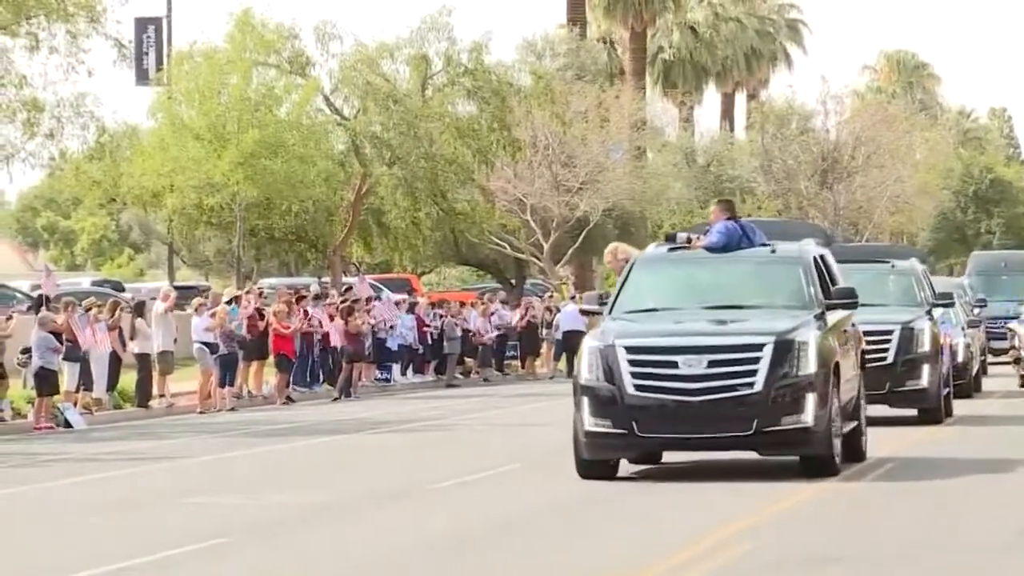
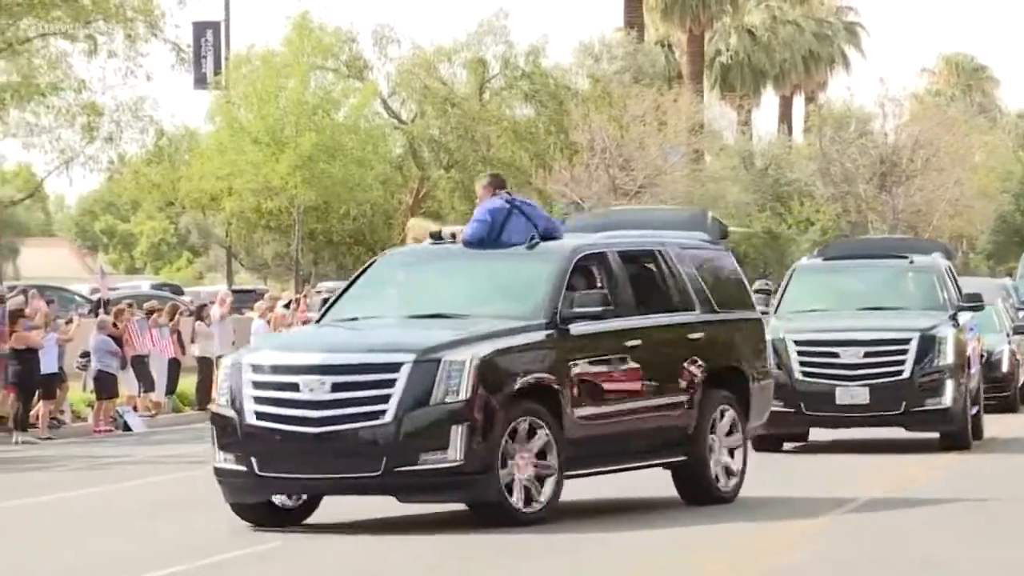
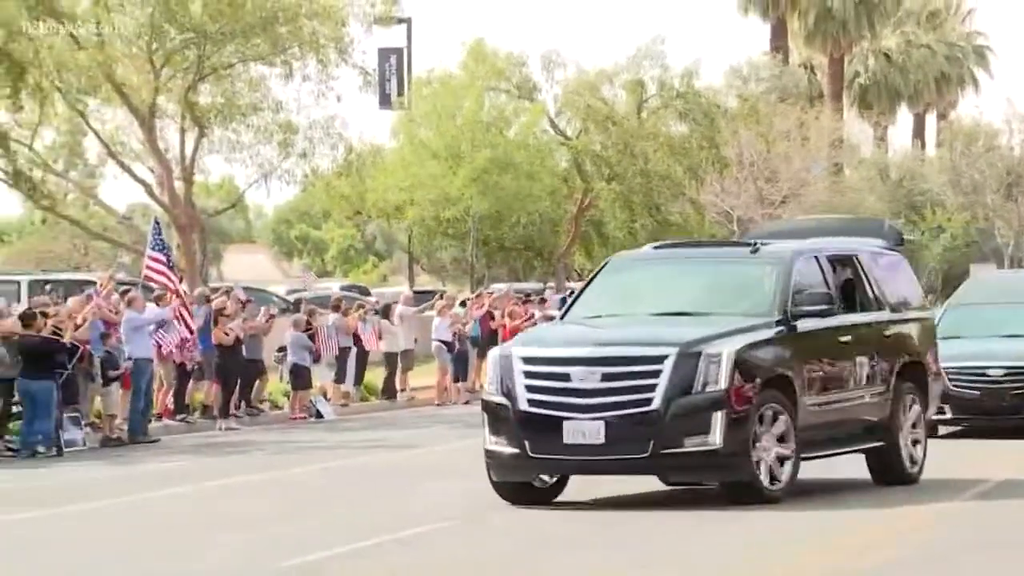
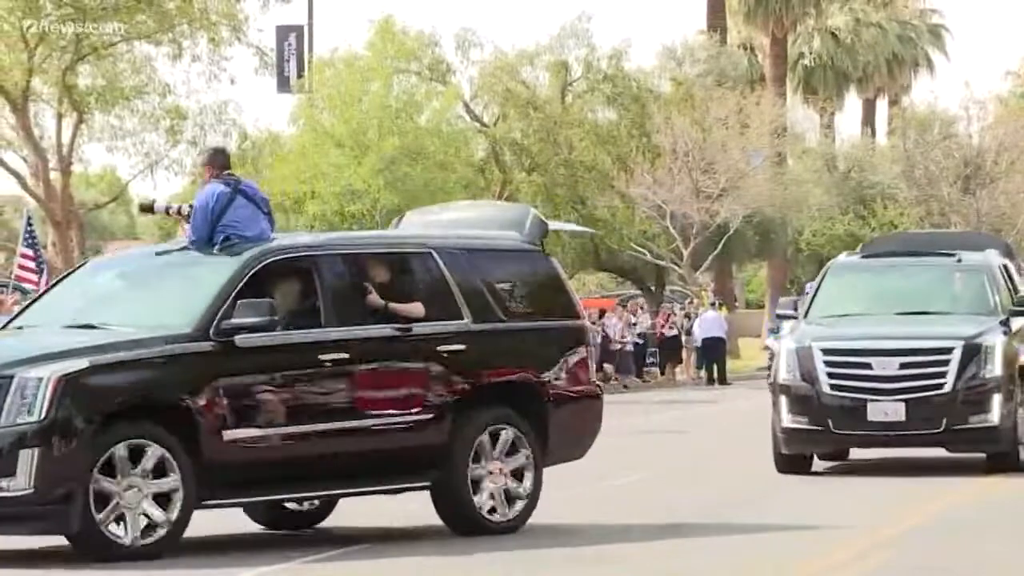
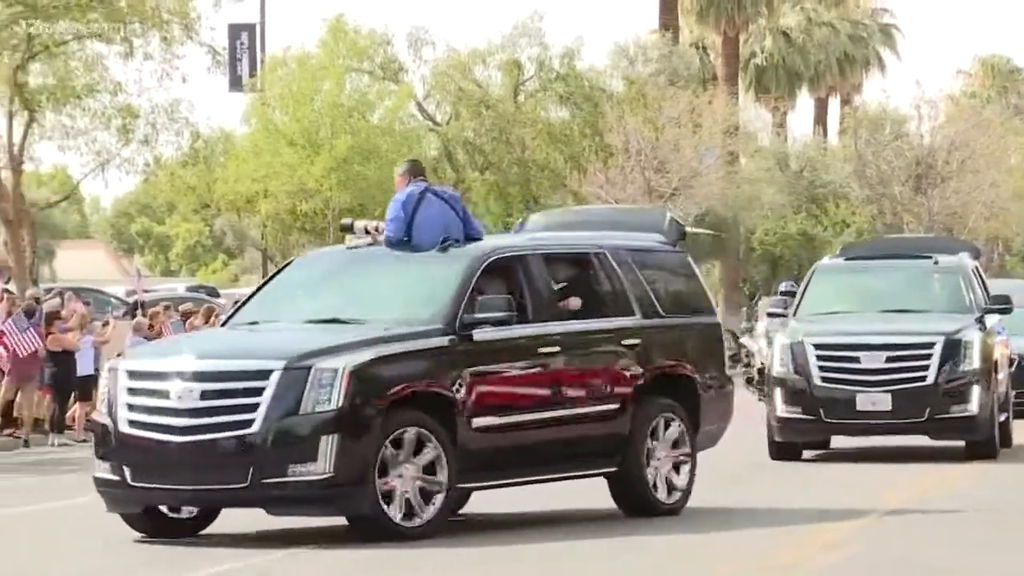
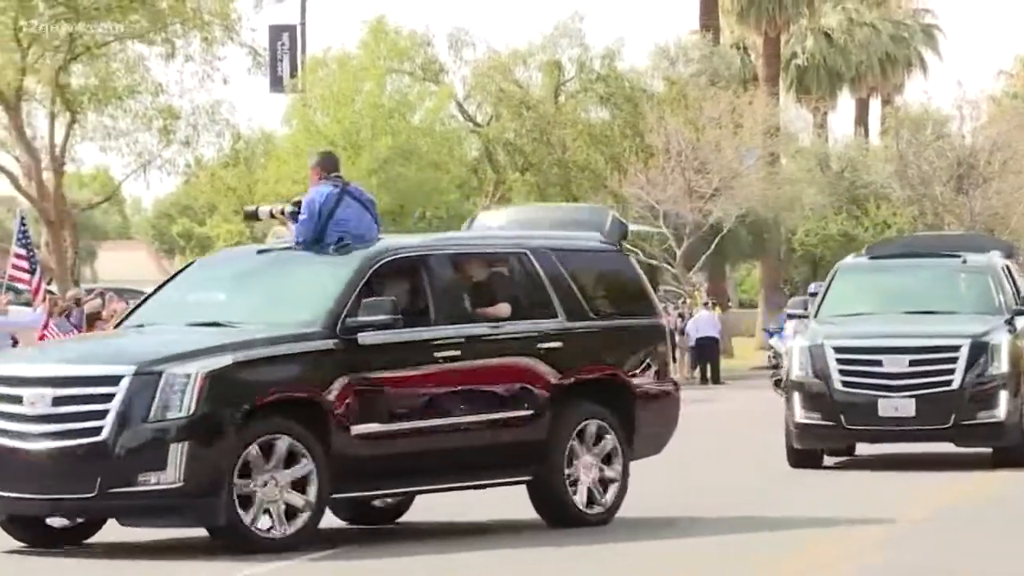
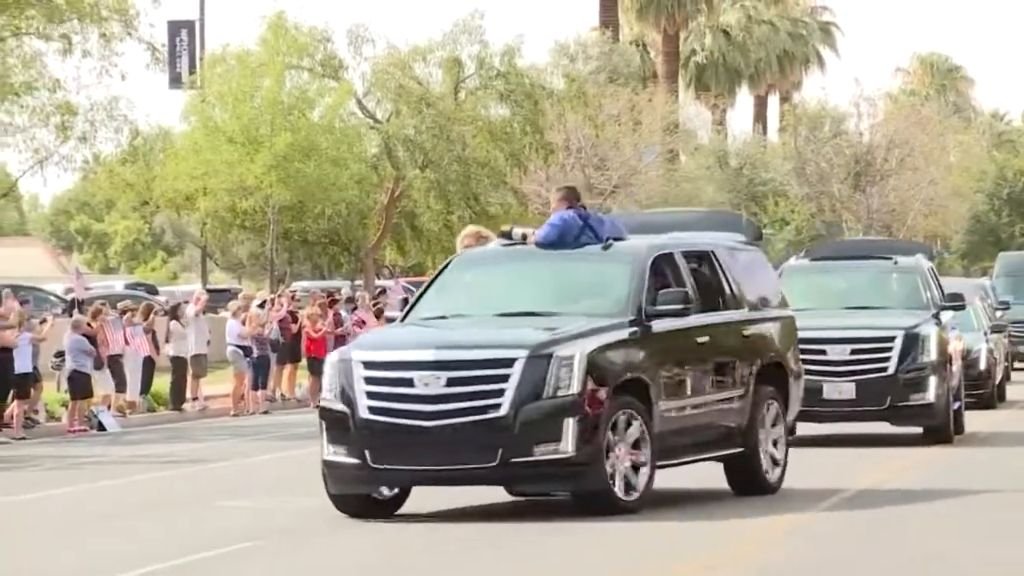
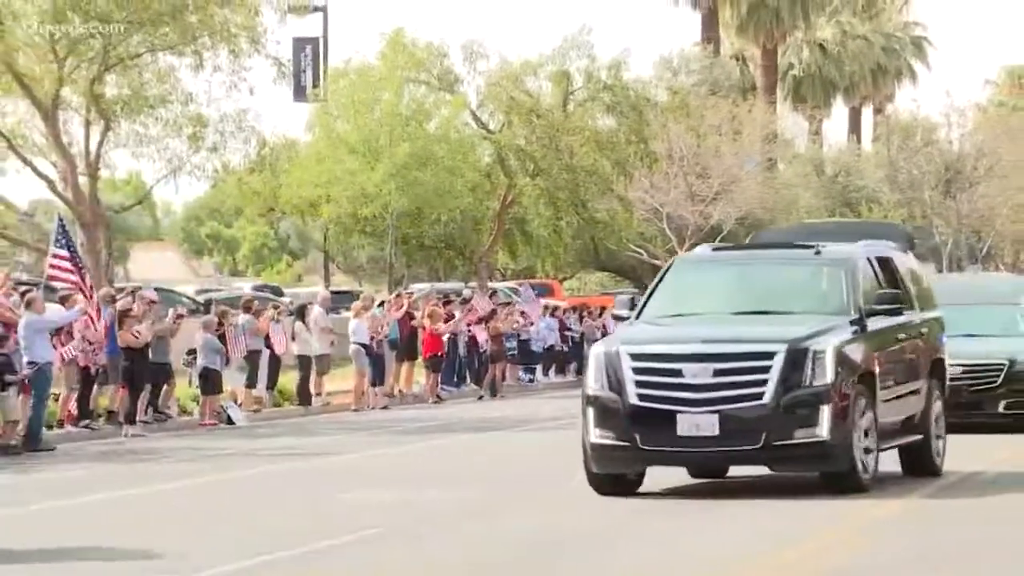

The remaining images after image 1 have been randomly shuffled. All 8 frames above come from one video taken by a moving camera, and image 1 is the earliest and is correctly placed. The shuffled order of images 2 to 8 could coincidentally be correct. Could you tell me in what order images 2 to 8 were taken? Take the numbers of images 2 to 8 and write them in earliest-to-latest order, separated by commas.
7, 2, 5, 6, 4, 8, 3
